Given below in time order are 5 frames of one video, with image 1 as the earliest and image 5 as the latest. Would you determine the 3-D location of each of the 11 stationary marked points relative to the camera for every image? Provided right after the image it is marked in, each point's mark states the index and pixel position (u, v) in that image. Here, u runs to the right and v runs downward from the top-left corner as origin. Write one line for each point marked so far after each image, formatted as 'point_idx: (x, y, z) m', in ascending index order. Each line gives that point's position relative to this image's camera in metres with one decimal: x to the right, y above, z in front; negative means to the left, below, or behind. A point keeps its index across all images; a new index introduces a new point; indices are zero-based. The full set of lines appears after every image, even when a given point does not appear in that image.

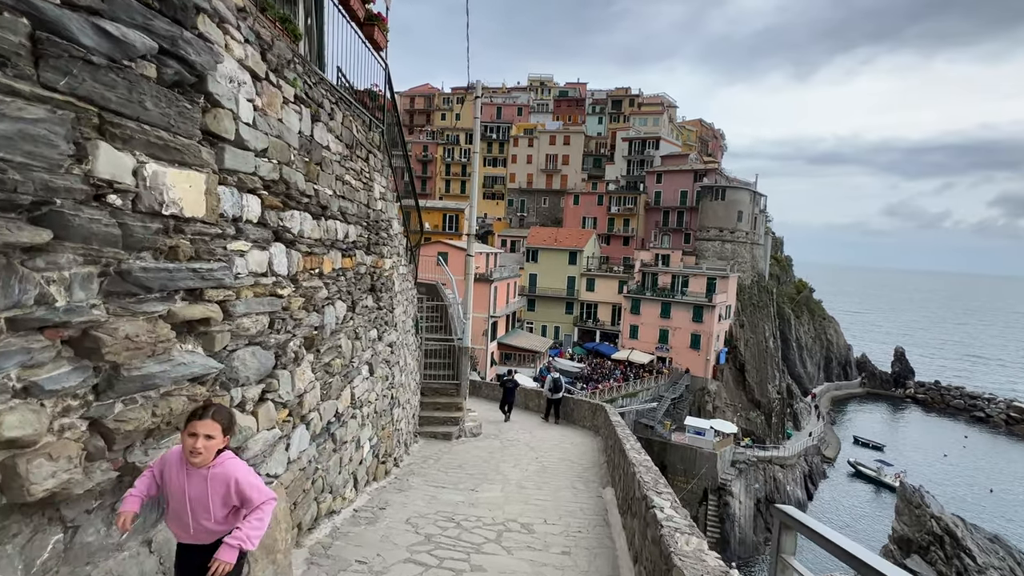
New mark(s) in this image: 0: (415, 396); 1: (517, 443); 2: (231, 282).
0: (-1.9, -2.2, +10.1) m
1: (+0.1, -3.5, +11.3) m
2: (-1.8, 0.0, +3.2) m
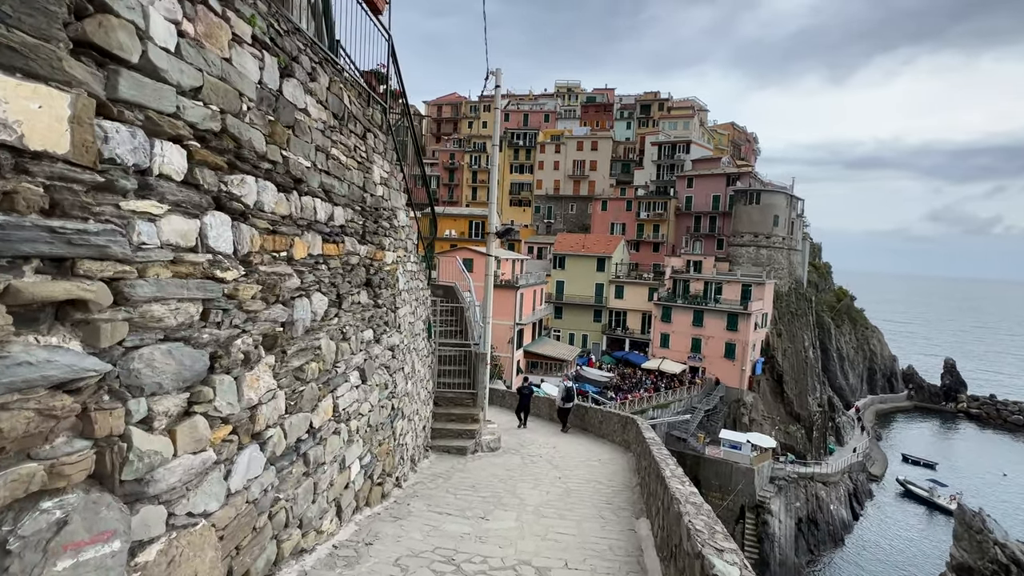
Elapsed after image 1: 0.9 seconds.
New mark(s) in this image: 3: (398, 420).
0: (-1.6, -2.2, +9.2) m
1: (+0.5, -3.5, +10.3) m
2: (-1.8, +0.2, +2.4) m
3: (-1.5, -1.8, +6.9) m
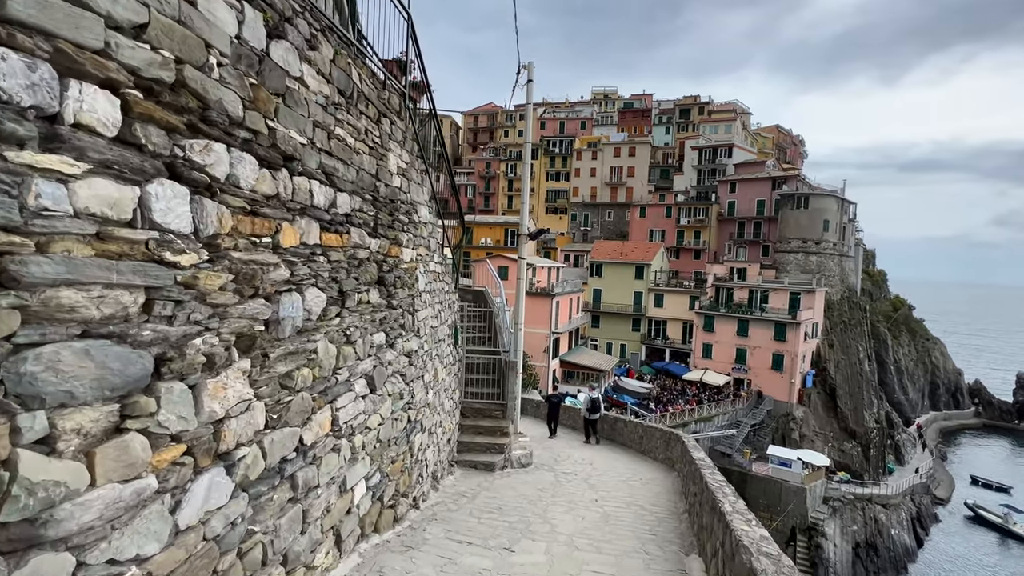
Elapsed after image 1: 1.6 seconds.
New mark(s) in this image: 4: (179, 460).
0: (-1.0, -2.2, +8.5) m
1: (+1.2, -3.5, +9.4) m
2: (-1.8, +0.2, +1.8) m
3: (-1.2, -1.8, +6.3) m
4: (-1.6, -0.8, +2.5) m
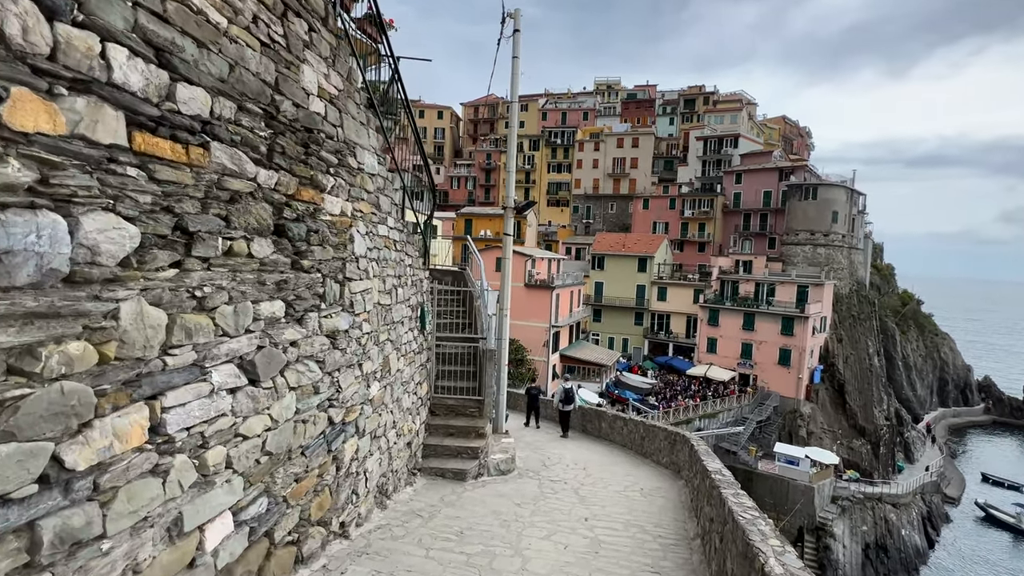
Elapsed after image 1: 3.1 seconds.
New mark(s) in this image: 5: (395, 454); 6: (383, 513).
0: (-1.4, -1.8, +7.1) m
1: (+0.8, -3.2, +8.0) m
2: (-2.2, +0.6, +0.3) m
3: (-1.6, -1.4, +4.8) m
4: (-2.0, -0.5, +1.0) m
5: (-1.4, -2.1, +6.2) m
6: (-1.4, -2.4, +5.5) m
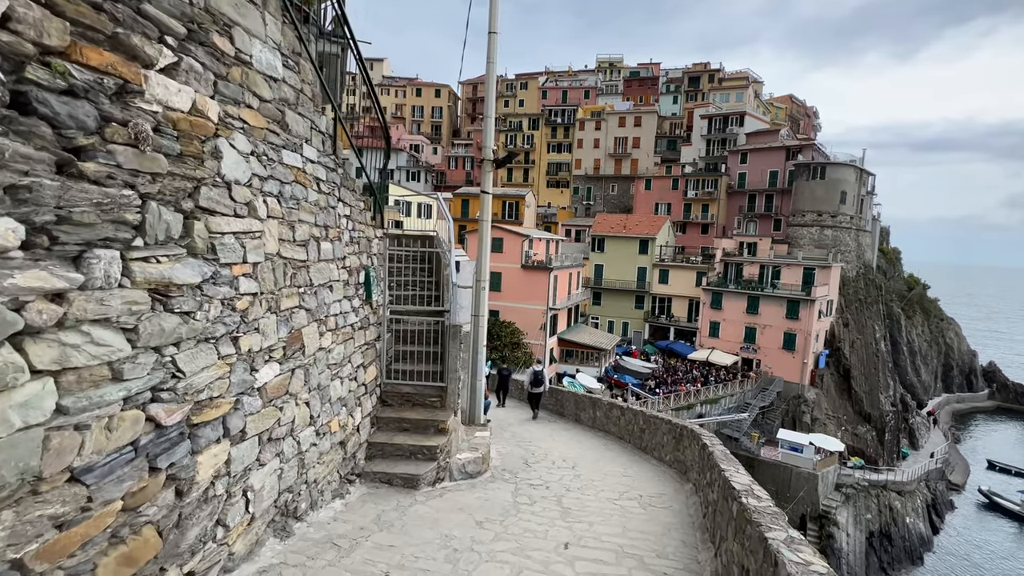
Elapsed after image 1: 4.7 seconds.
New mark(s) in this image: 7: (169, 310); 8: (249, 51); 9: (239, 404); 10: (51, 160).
0: (-1.8, -1.4, +5.5) m
1: (+0.4, -2.6, +6.5) m
2: (-2.6, +0.8, -1.3) m
3: (-2.0, -1.0, +3.3) m
4: (-2.4, -0.2, -0.6) m
5: (-1.9, -1.6, +4.7) m
6: (-1.8, -2.0, +4.0) m
7: (-2.0, -0.1, +3.1) m
8: (-2.0, +1.9, +3.9) m
9: (-1.9, -0.8, +3.5) m
10: (-2.1, +0.6, +2.5) m
